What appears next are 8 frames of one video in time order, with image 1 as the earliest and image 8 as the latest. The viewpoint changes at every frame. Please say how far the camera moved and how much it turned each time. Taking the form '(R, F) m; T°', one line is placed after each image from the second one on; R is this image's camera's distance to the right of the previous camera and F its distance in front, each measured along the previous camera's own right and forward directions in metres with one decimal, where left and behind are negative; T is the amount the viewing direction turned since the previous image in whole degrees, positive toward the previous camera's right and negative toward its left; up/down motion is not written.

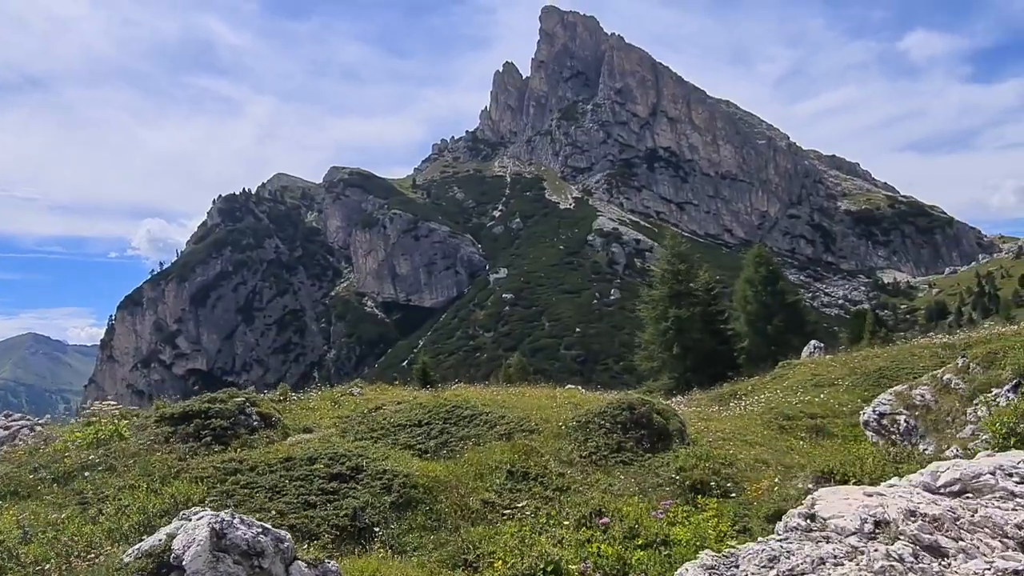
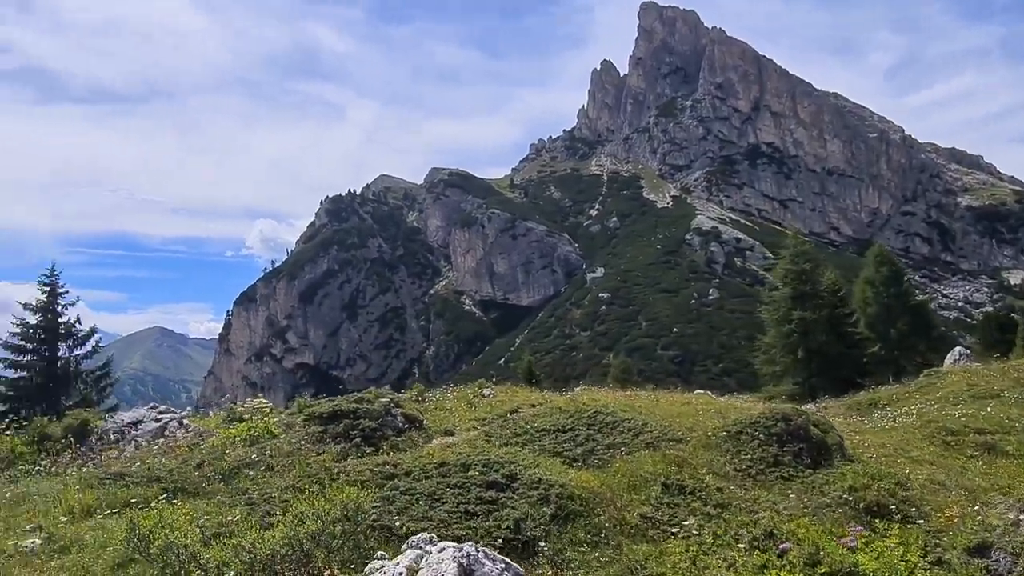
(-1.3, +0.7) m; -8°
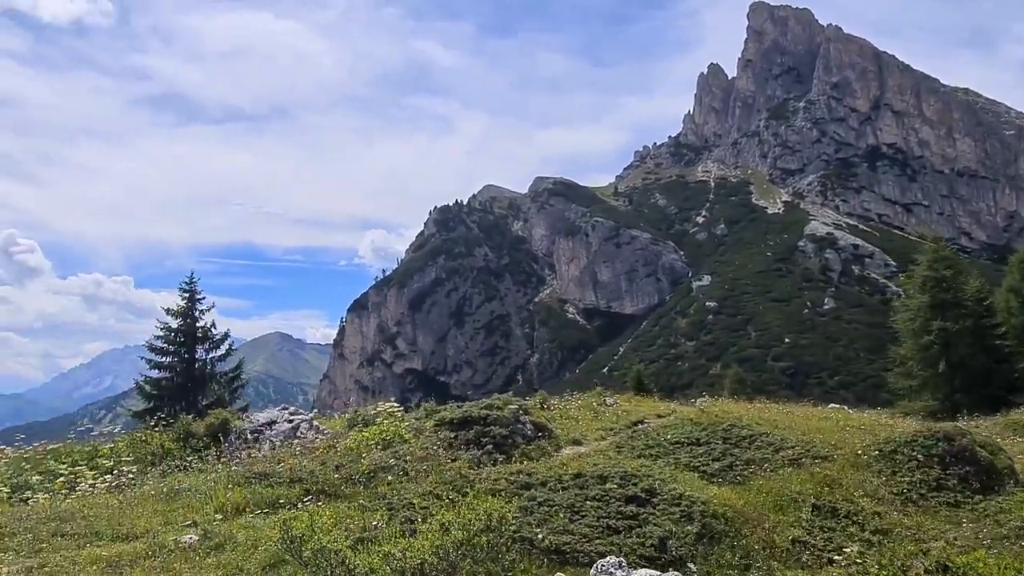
(-0.6, +0.4) m; -8°
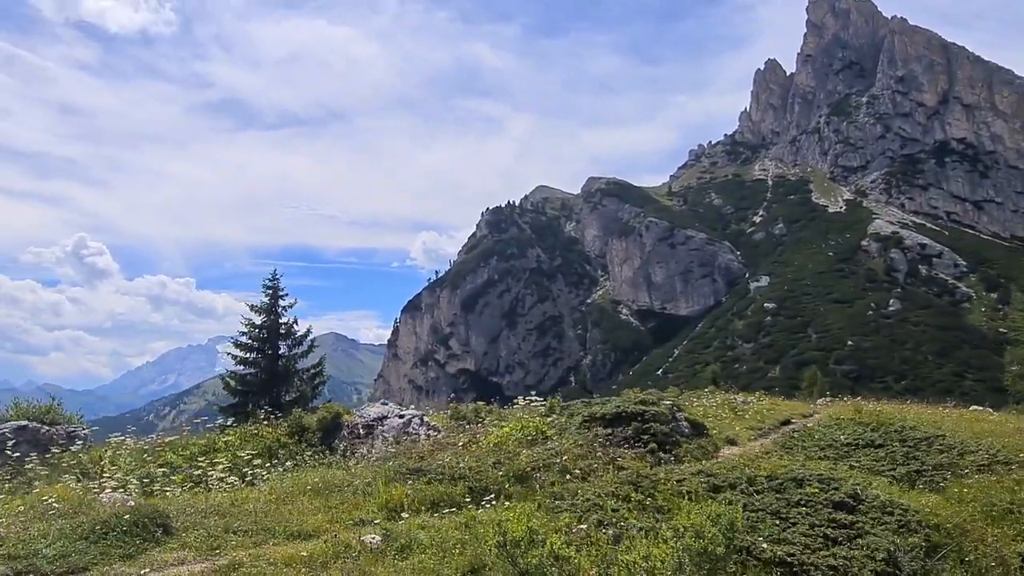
(-2.1, +1.0) m; -4°
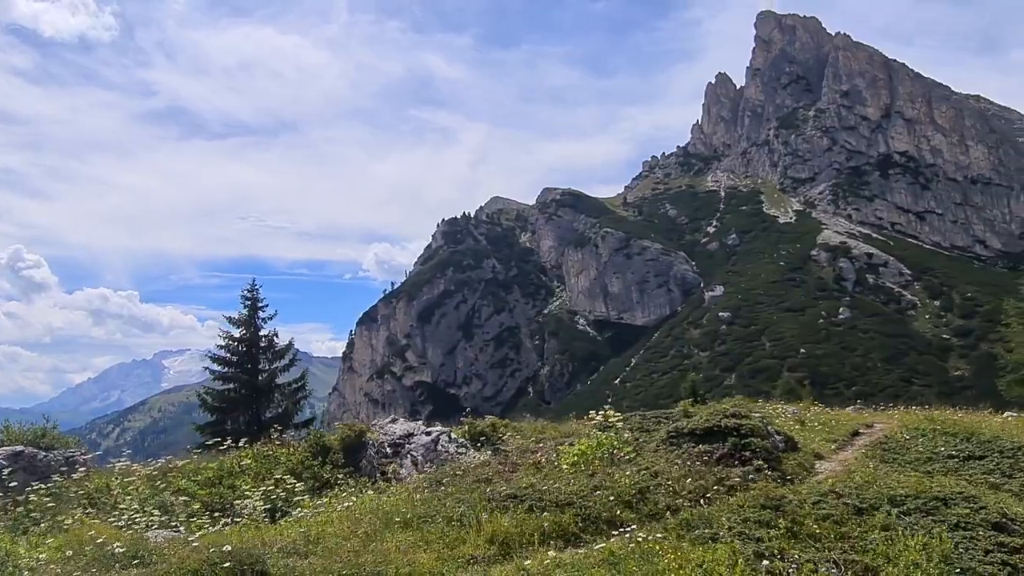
(-2.3, +1.3) m; +4°
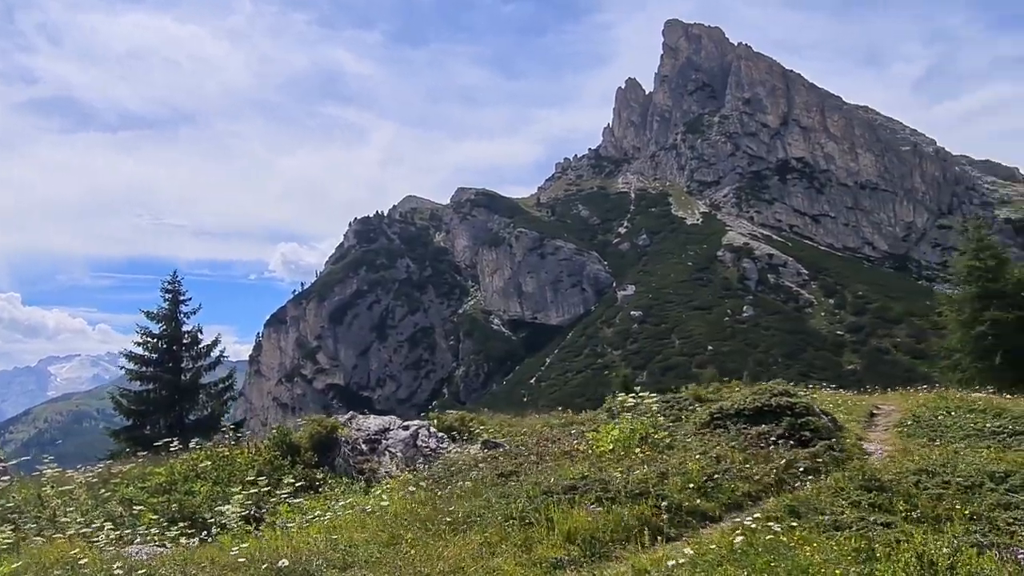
(-2.0, +1.7) m; +7°
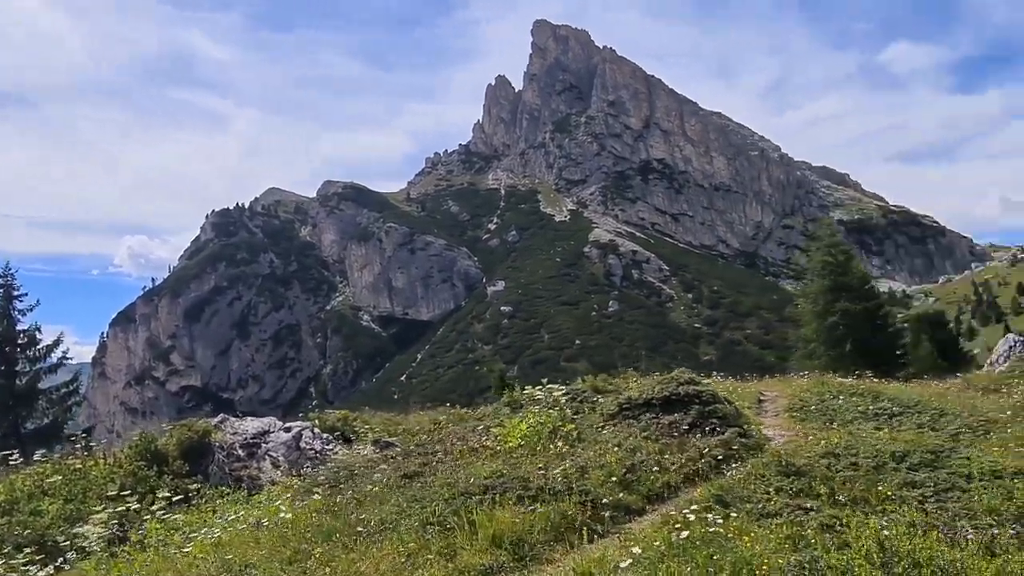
(-0.5, +0.7) m; +10°
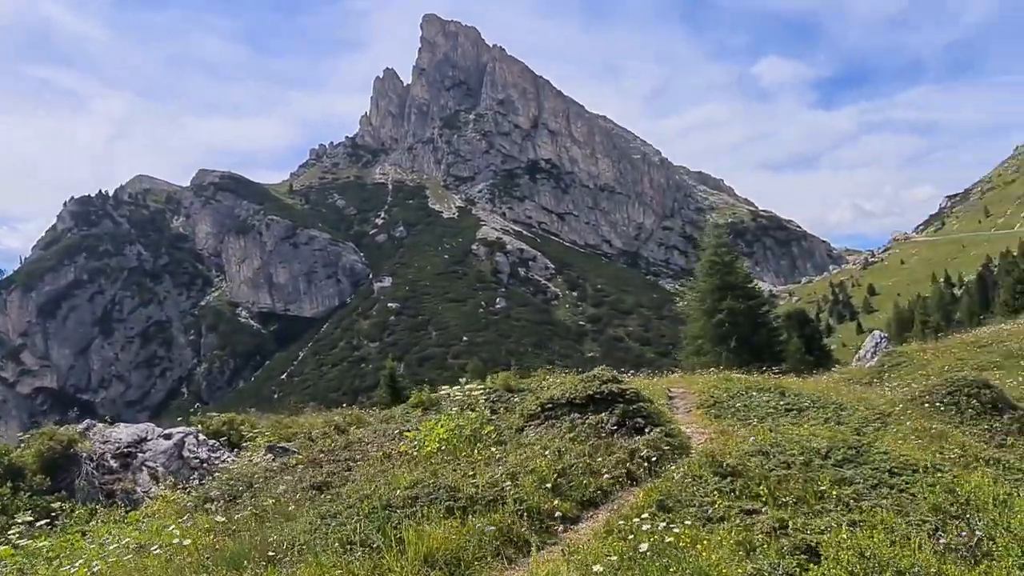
(-0.5, +0.7) m; +9°
